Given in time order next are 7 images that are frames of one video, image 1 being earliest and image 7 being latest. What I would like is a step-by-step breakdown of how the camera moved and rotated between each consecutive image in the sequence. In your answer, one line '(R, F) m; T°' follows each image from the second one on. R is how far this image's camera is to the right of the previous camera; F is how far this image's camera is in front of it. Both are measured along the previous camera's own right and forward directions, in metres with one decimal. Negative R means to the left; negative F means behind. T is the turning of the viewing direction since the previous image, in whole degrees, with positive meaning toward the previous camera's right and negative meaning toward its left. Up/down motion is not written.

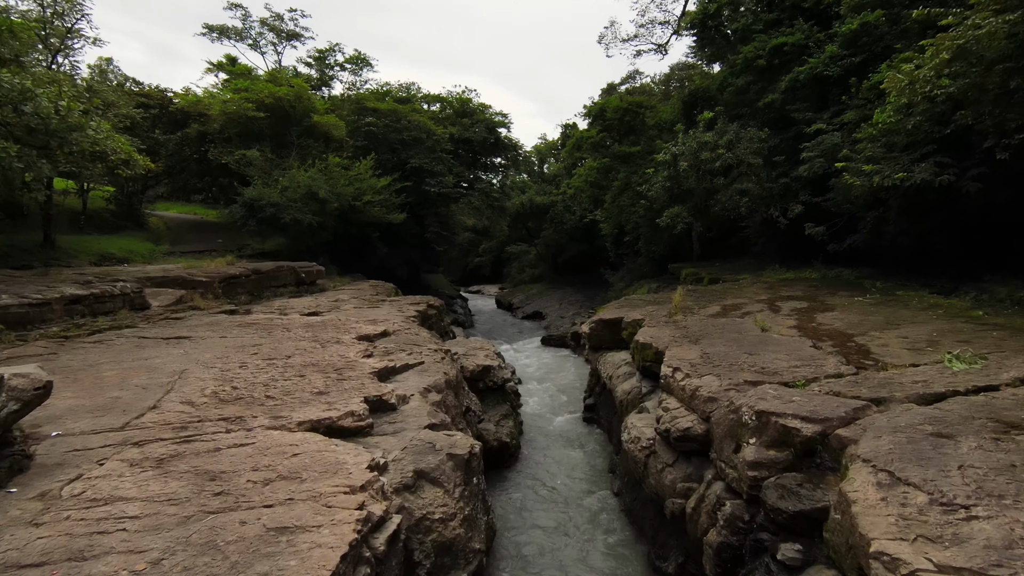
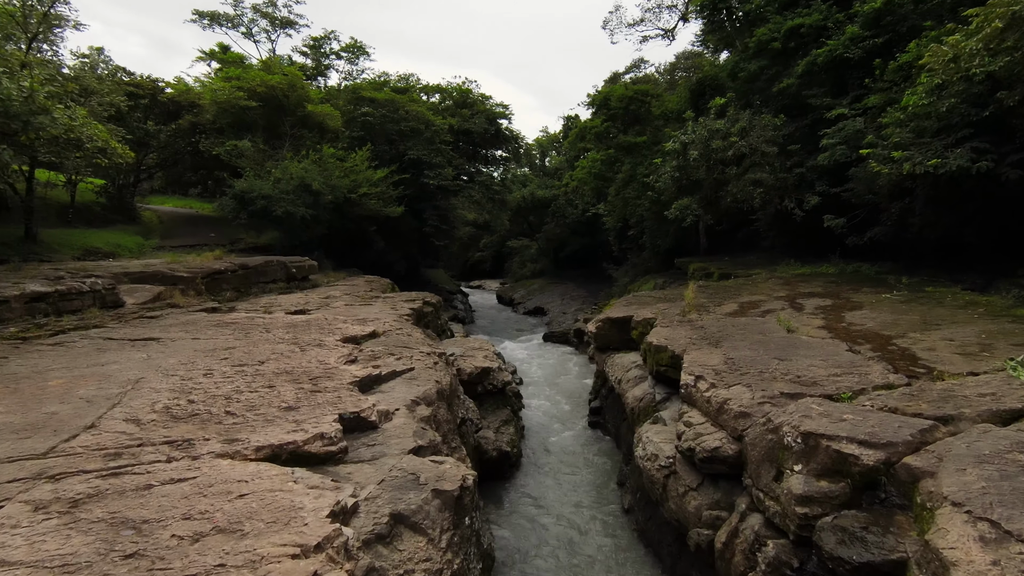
(0.0, +0.7) m; 0°
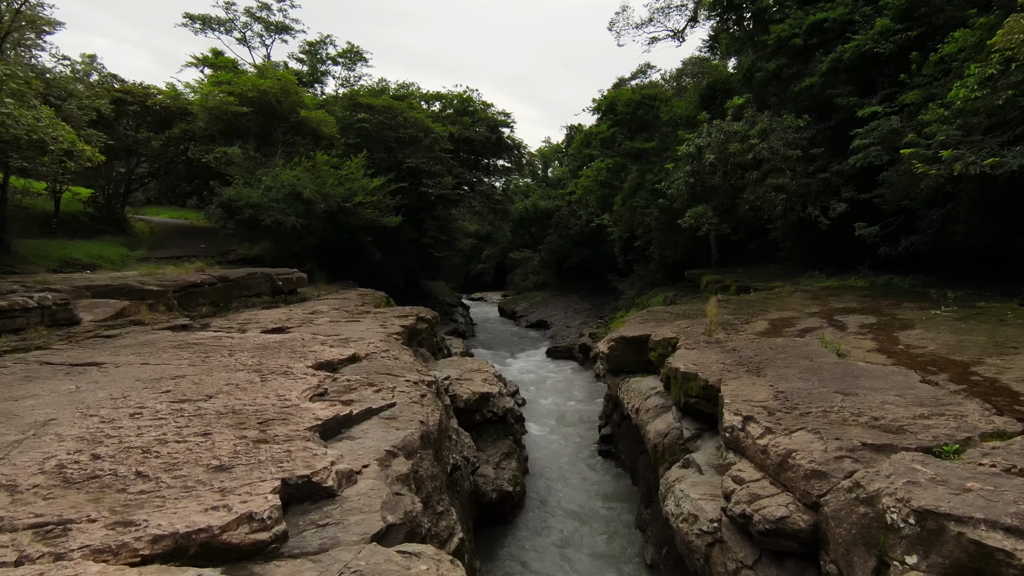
(0.0, +0.9) m; 0°
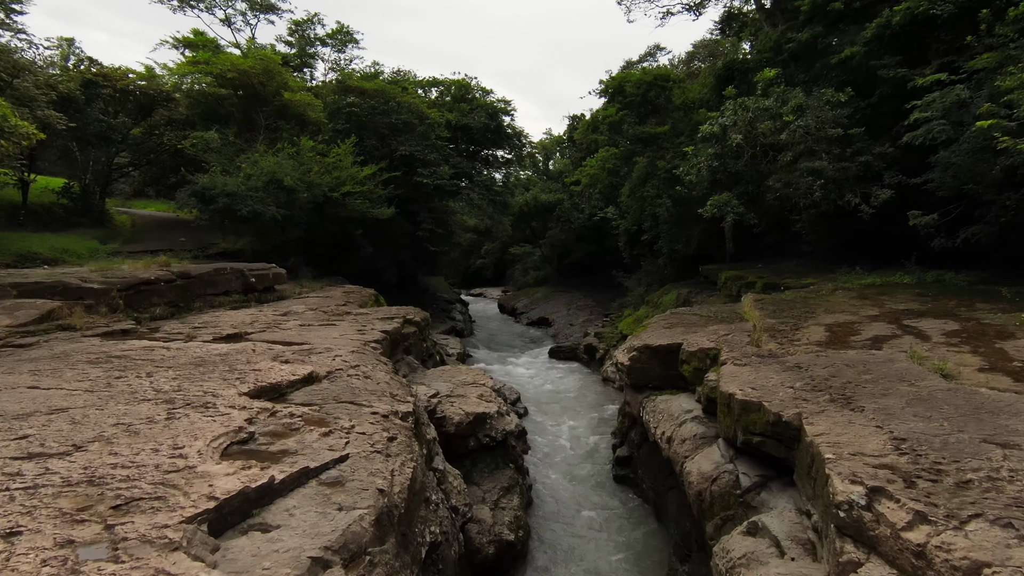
(0.0, +1.3) m; 0°
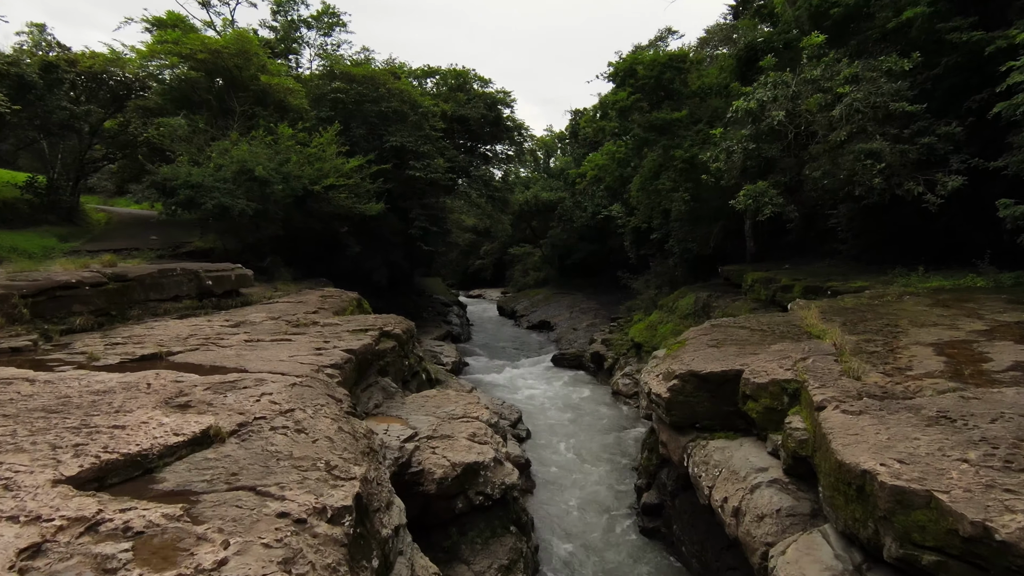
(0.0, +1.6) m; 0°
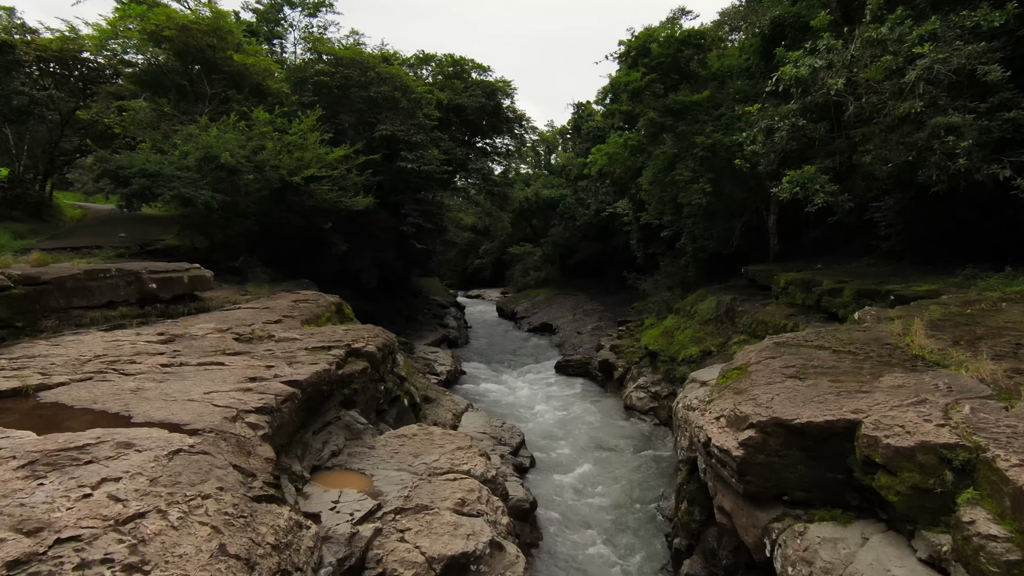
(0.0, +1.5) m; 0°
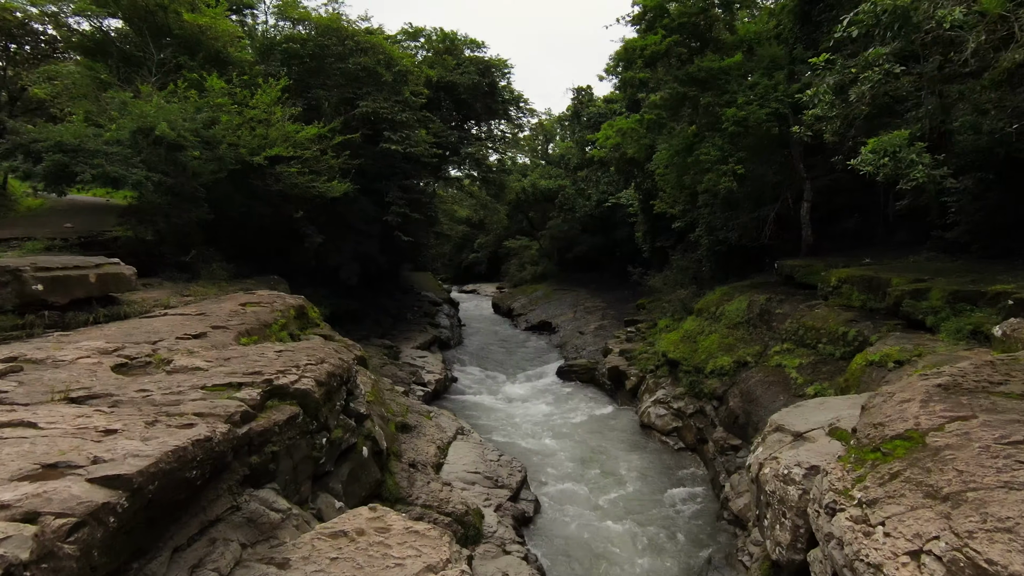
(0.0, +1.9) m; 0°
